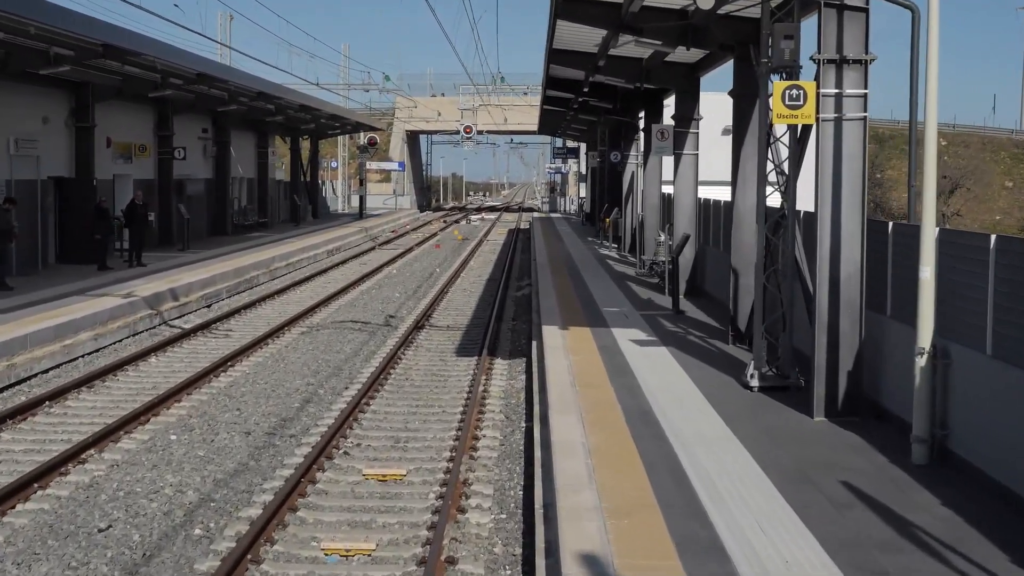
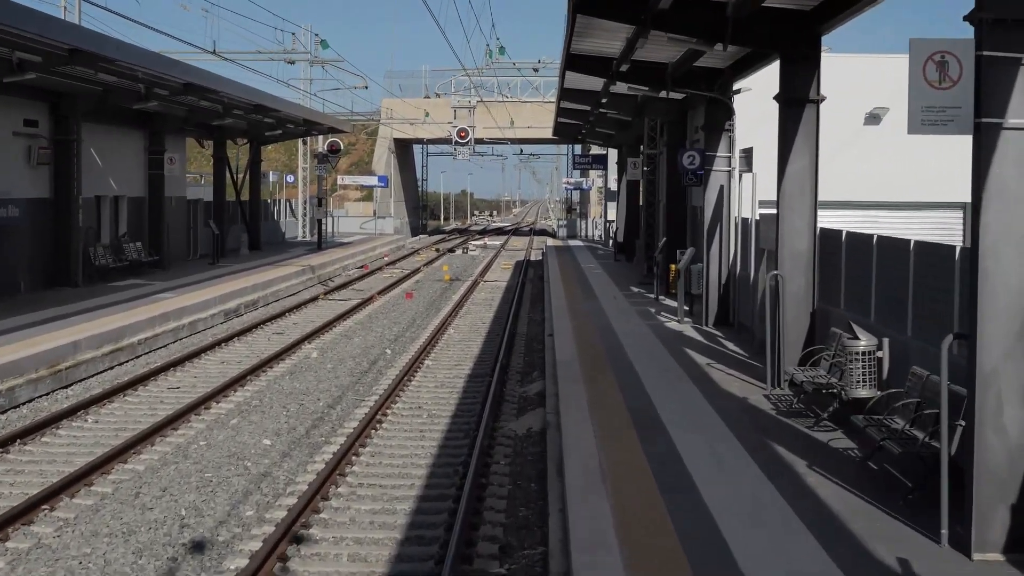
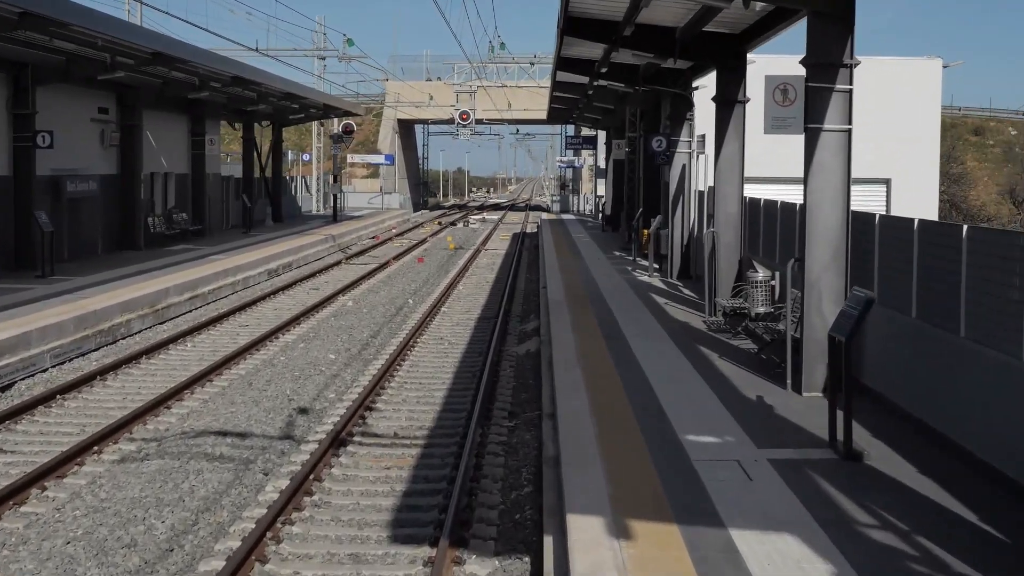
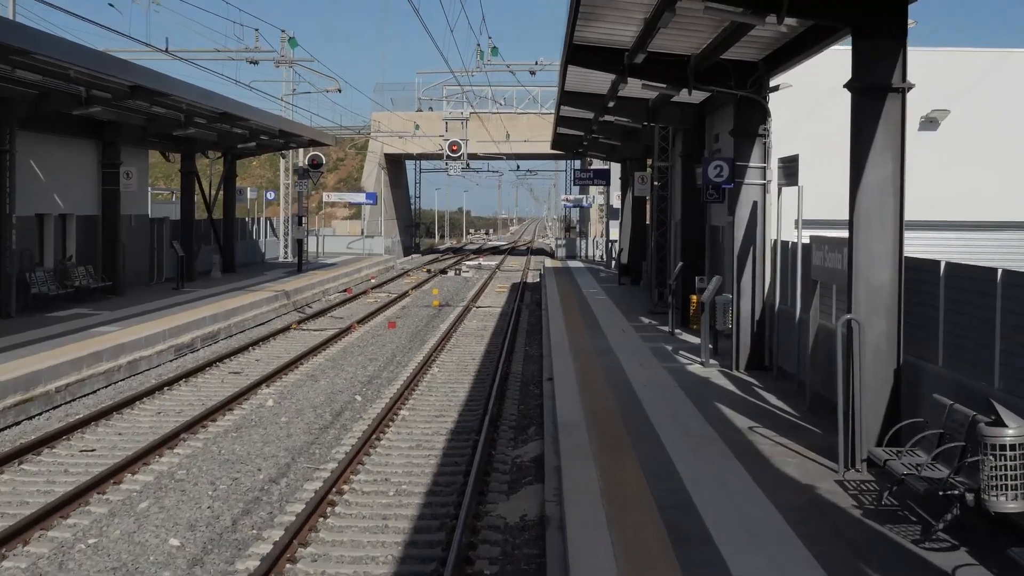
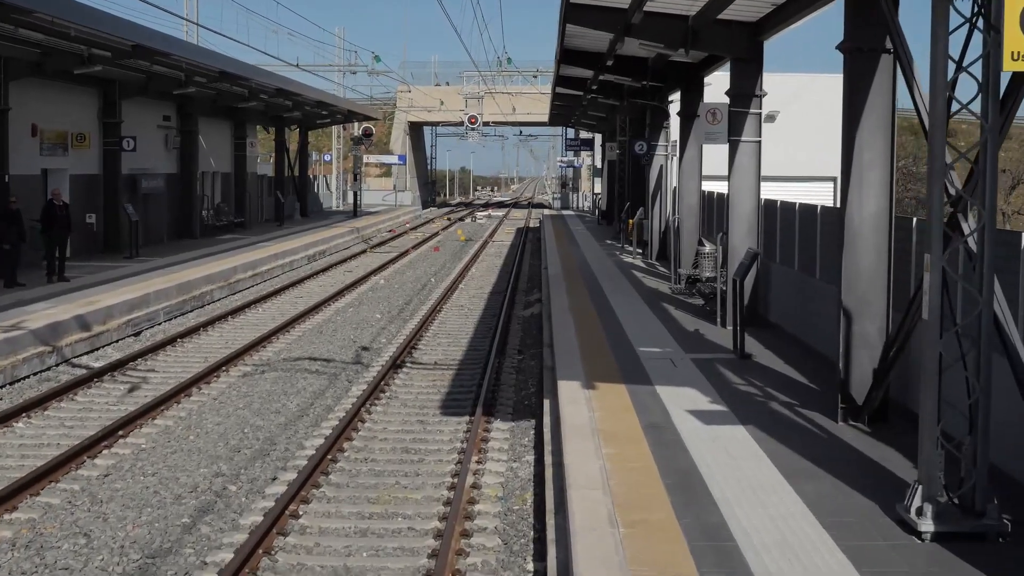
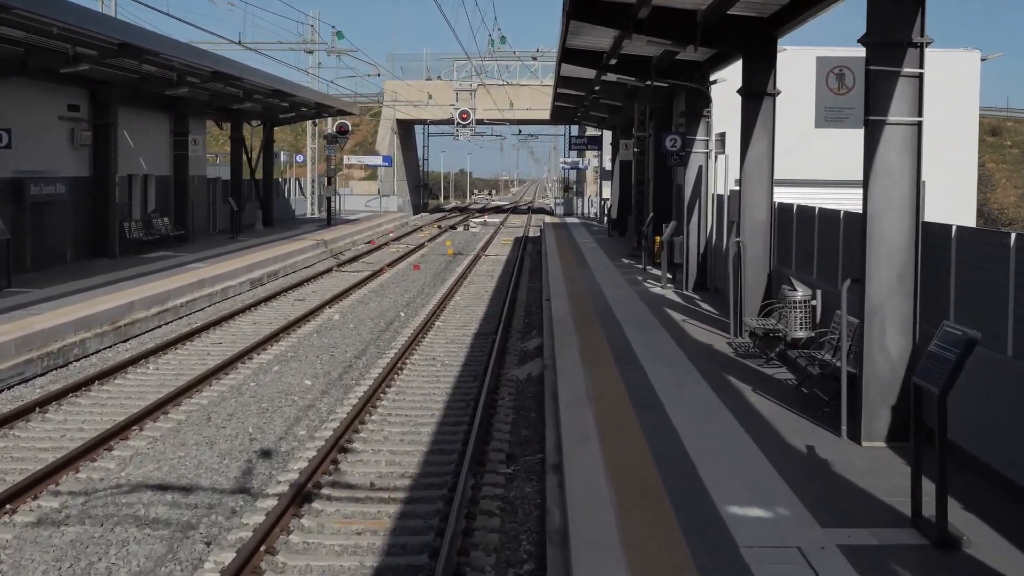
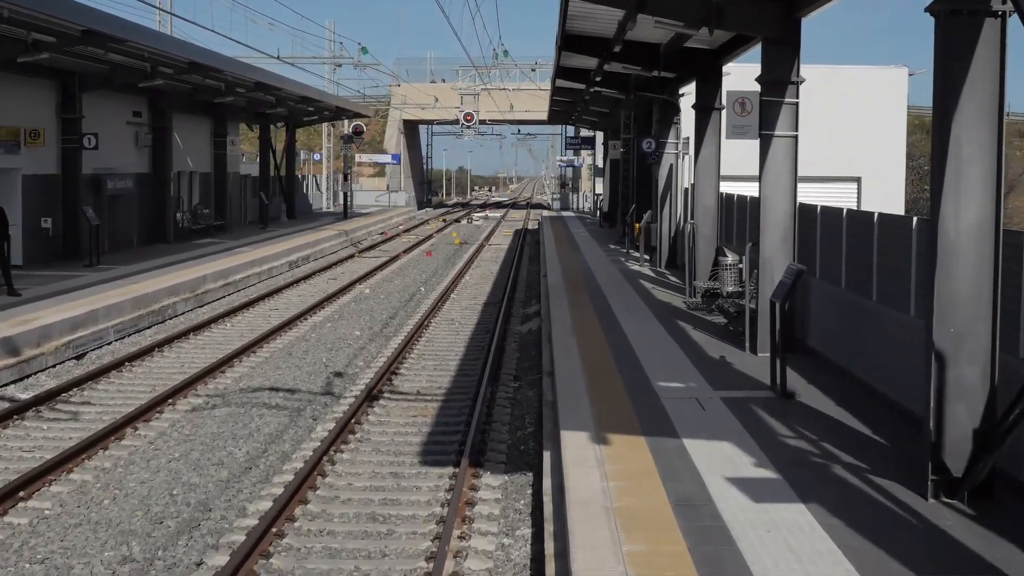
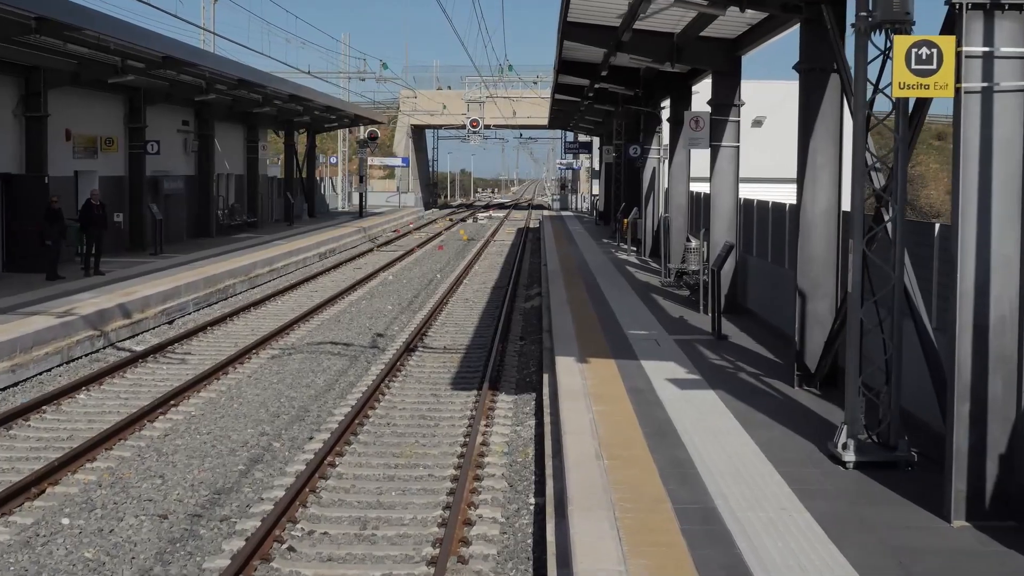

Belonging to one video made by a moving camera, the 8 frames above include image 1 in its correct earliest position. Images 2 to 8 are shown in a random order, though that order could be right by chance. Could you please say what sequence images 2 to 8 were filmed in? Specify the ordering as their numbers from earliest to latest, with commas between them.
8, 5, 7, 3, 6, 2, 4
